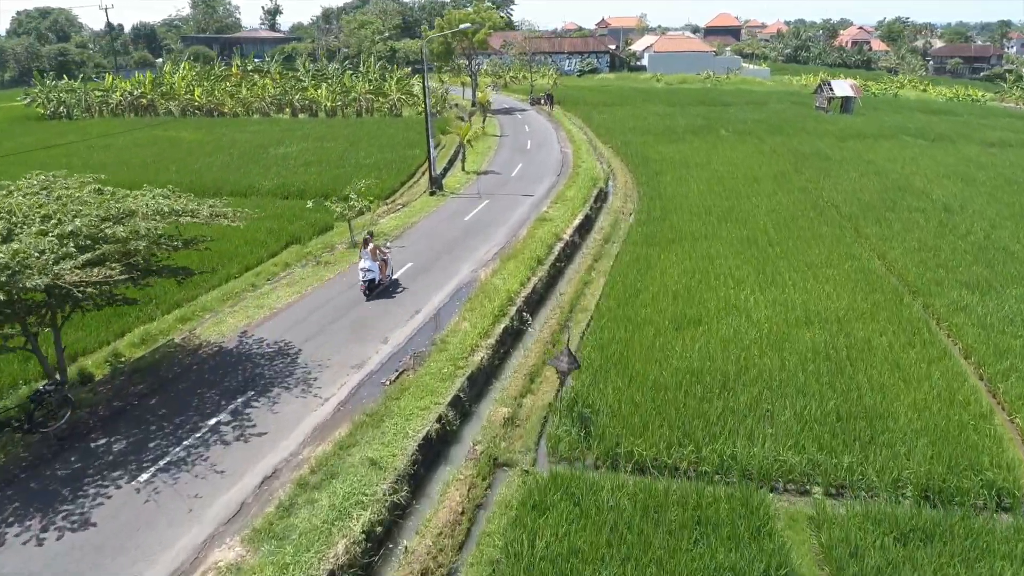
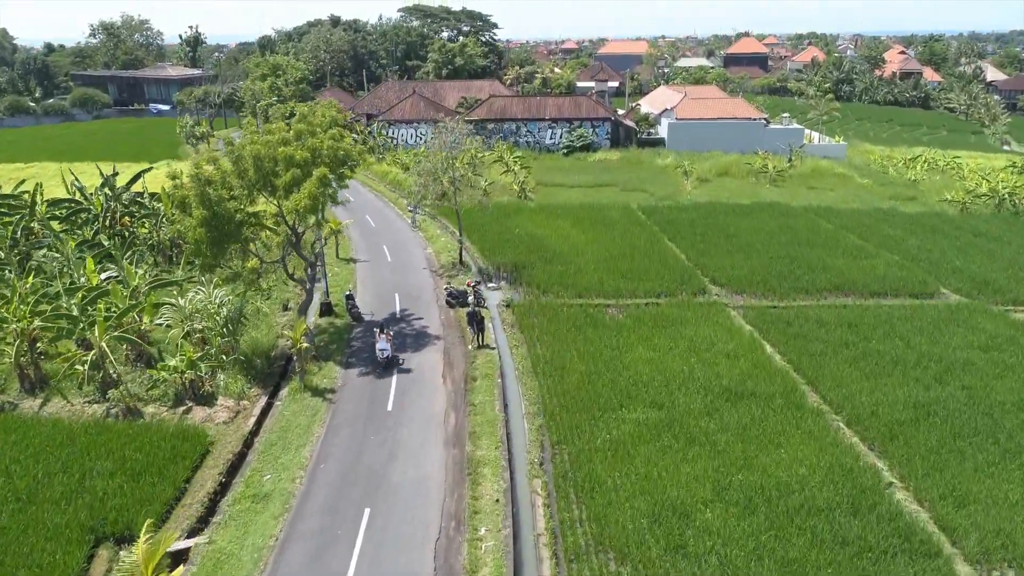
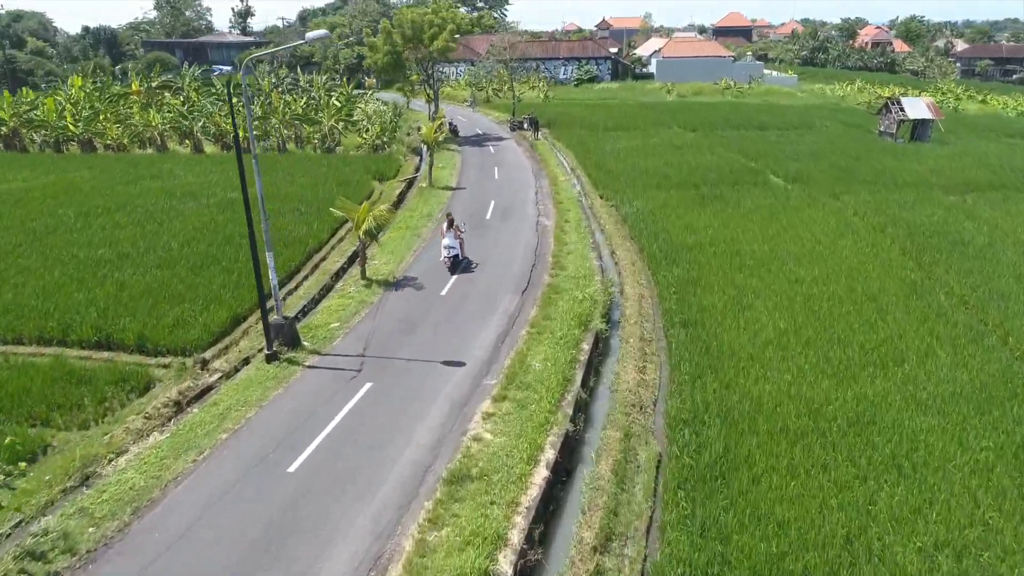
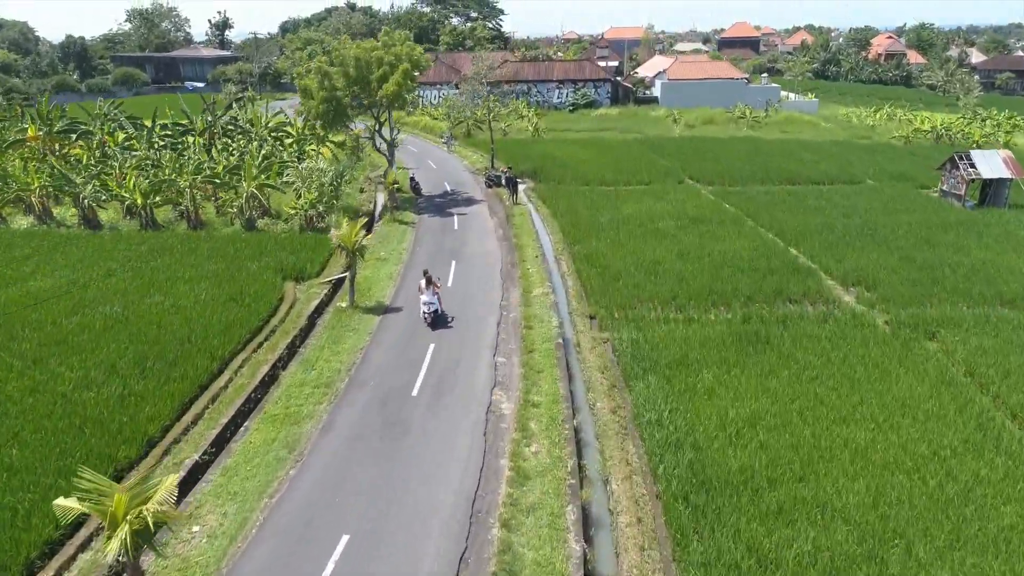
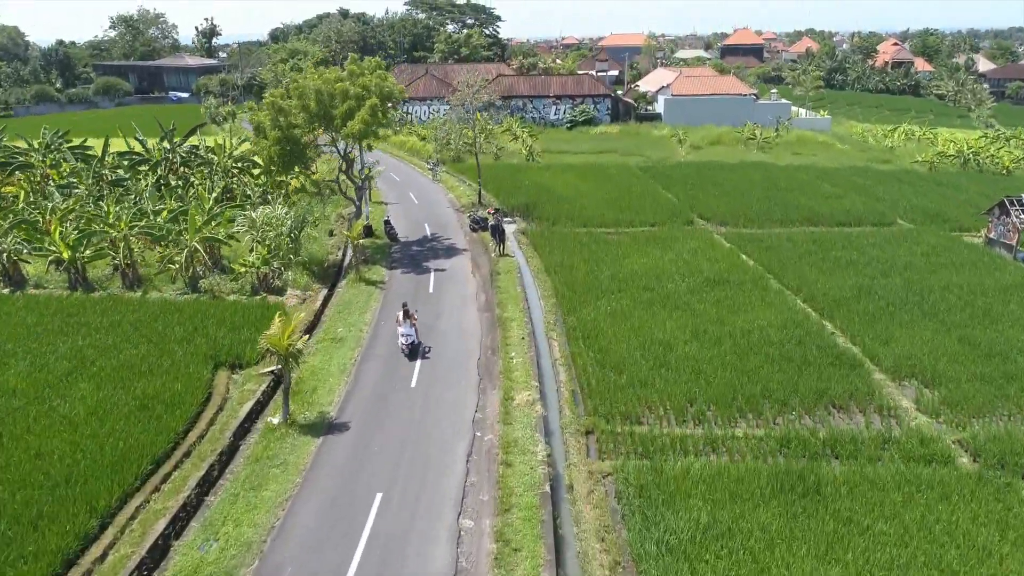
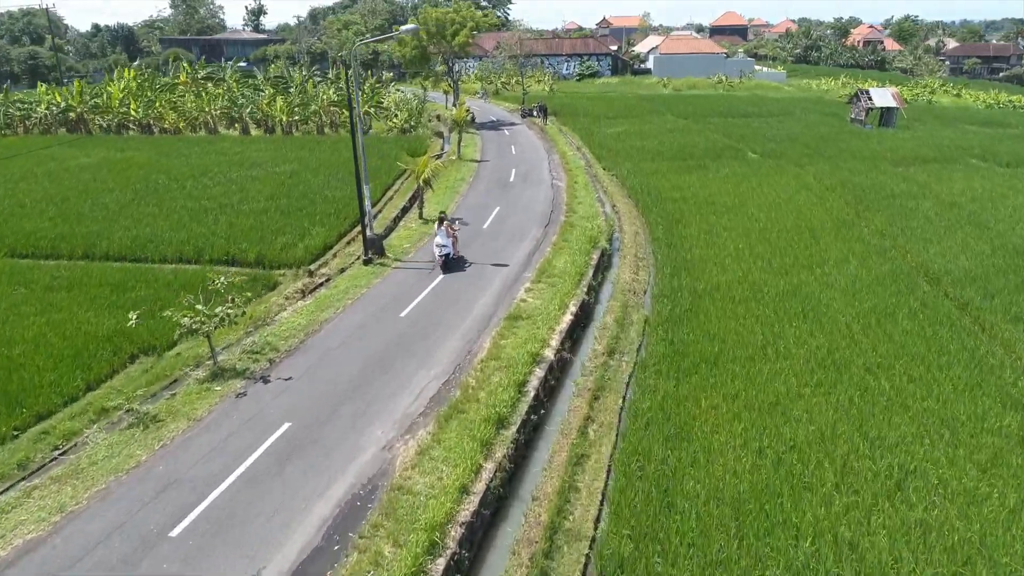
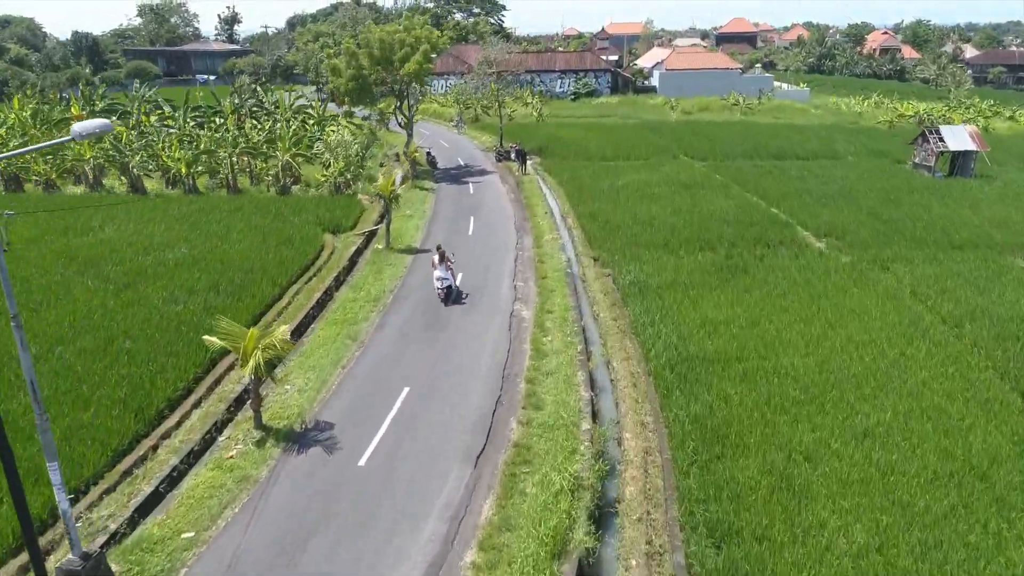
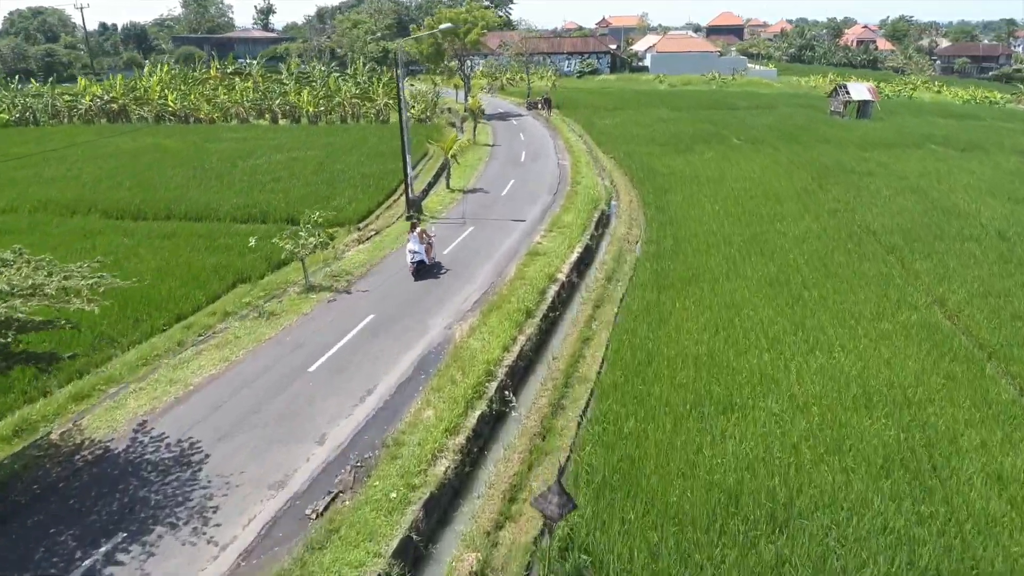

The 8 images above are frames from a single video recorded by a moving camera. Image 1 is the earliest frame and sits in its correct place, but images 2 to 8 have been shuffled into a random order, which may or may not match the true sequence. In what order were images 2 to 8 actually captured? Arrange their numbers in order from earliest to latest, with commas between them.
8, 6, 3, 7, 4, 5, 2
